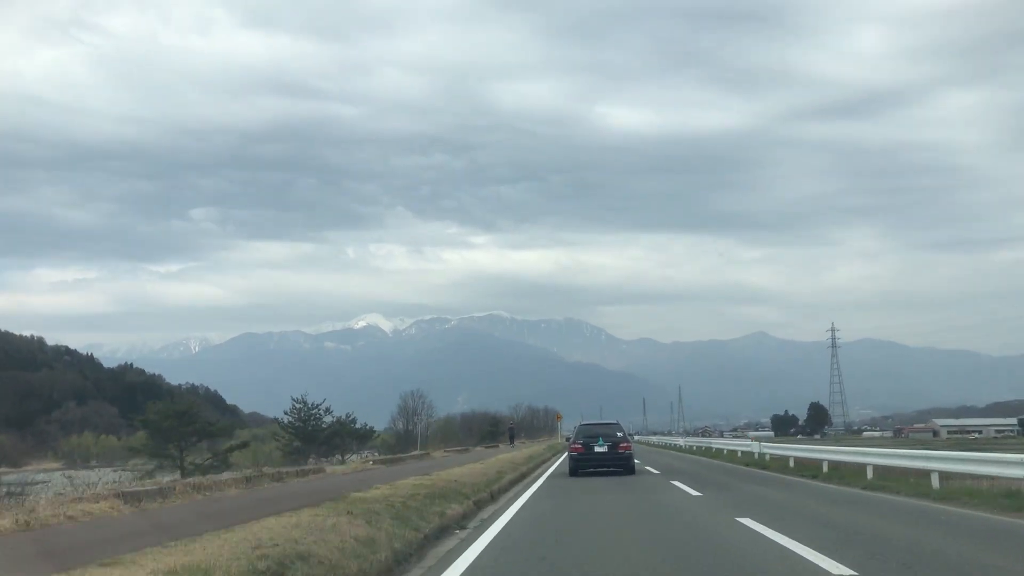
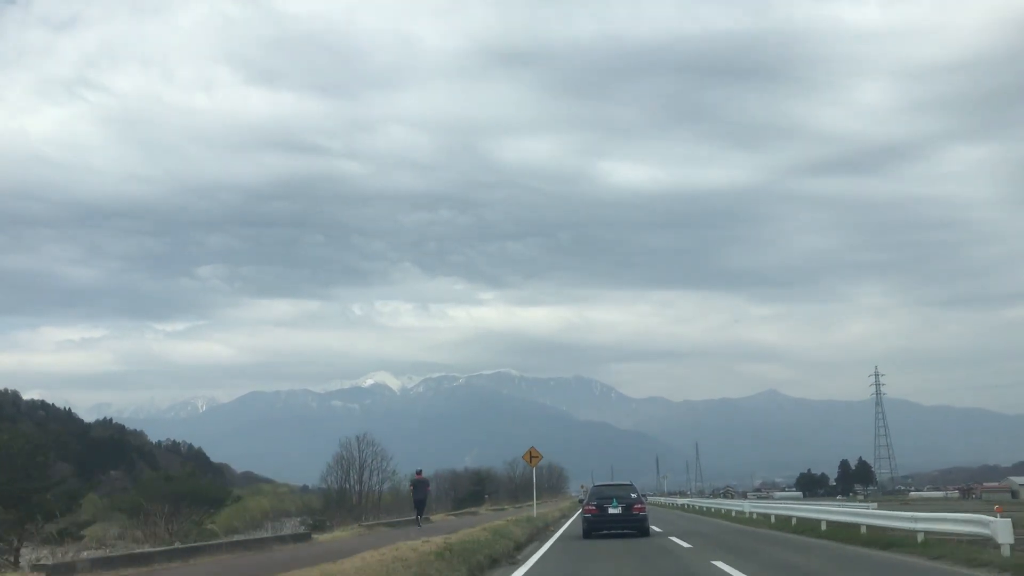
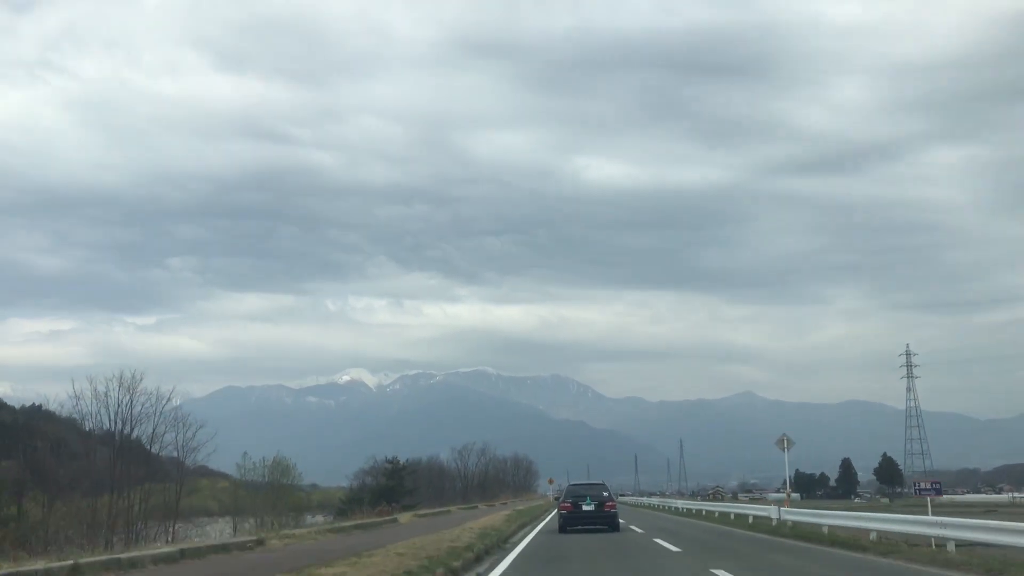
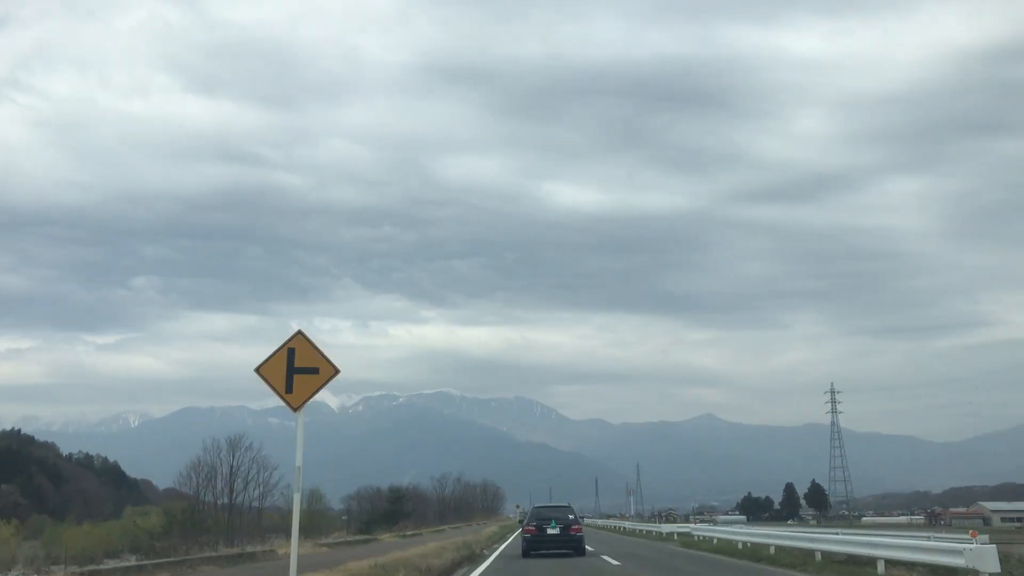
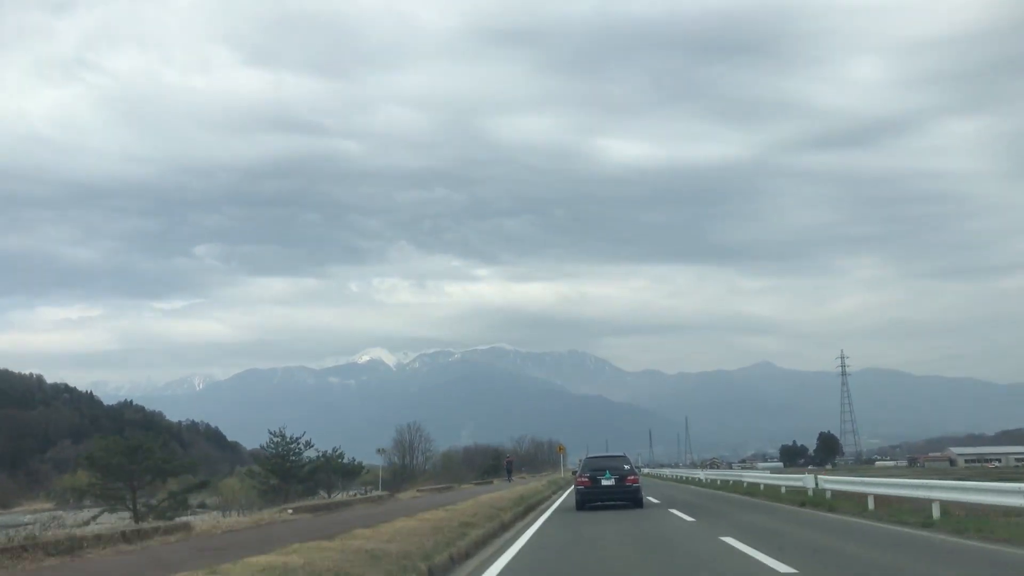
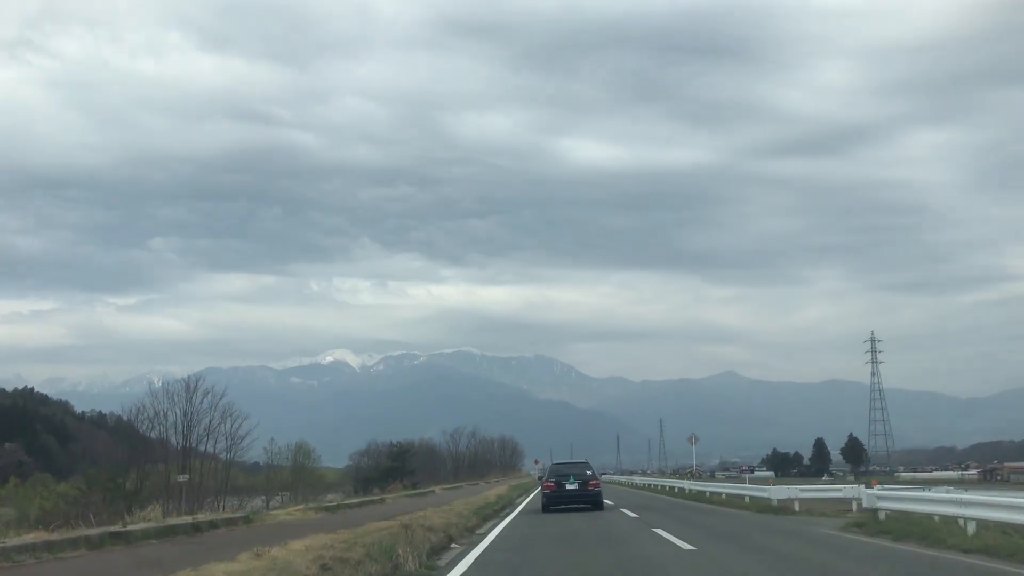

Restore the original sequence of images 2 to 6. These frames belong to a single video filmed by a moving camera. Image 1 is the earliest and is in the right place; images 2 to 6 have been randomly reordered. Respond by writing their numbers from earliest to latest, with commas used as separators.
5, 2, 4, 6, 3
